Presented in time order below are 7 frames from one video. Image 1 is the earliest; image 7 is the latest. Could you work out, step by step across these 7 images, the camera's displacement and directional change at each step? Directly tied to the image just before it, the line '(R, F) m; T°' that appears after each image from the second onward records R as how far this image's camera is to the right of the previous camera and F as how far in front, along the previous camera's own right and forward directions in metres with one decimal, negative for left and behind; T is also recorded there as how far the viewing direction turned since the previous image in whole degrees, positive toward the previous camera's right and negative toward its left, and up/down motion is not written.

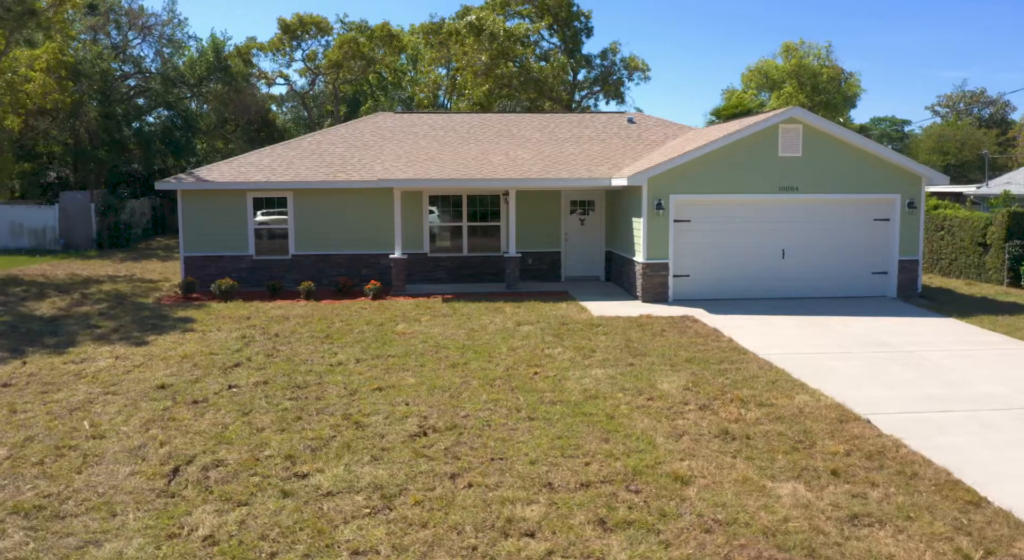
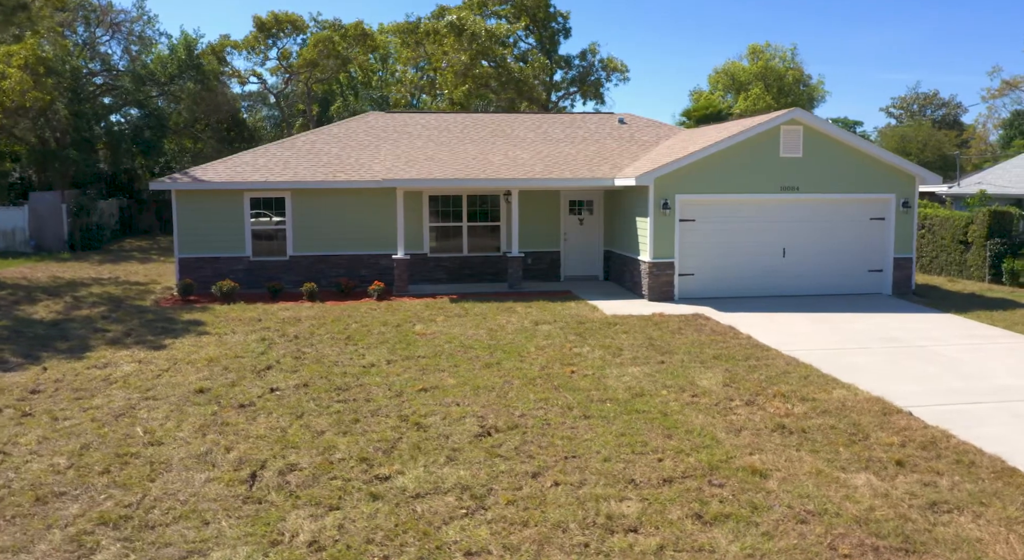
(-1.0, 0.0) m; +3°
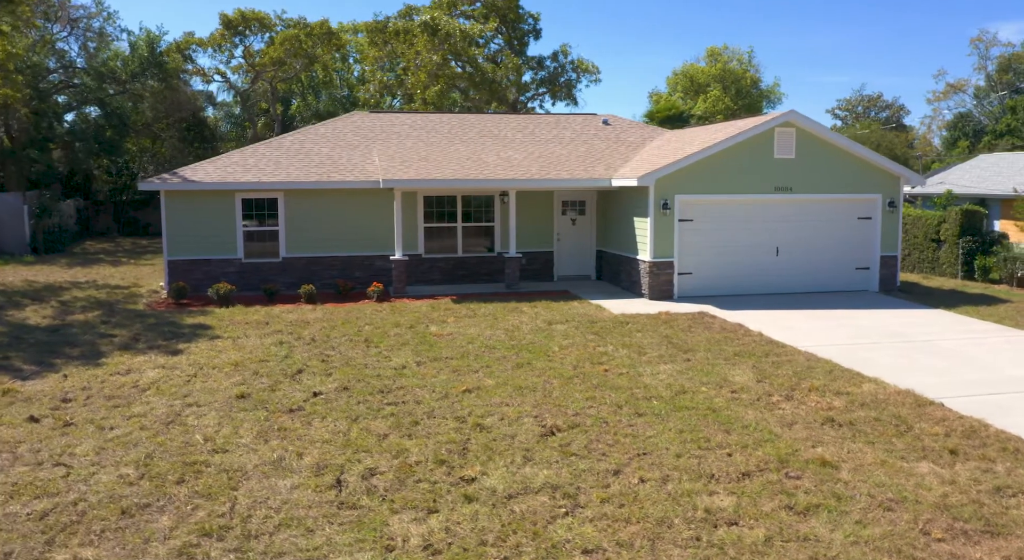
(-1.1, 0.0) m; +4°
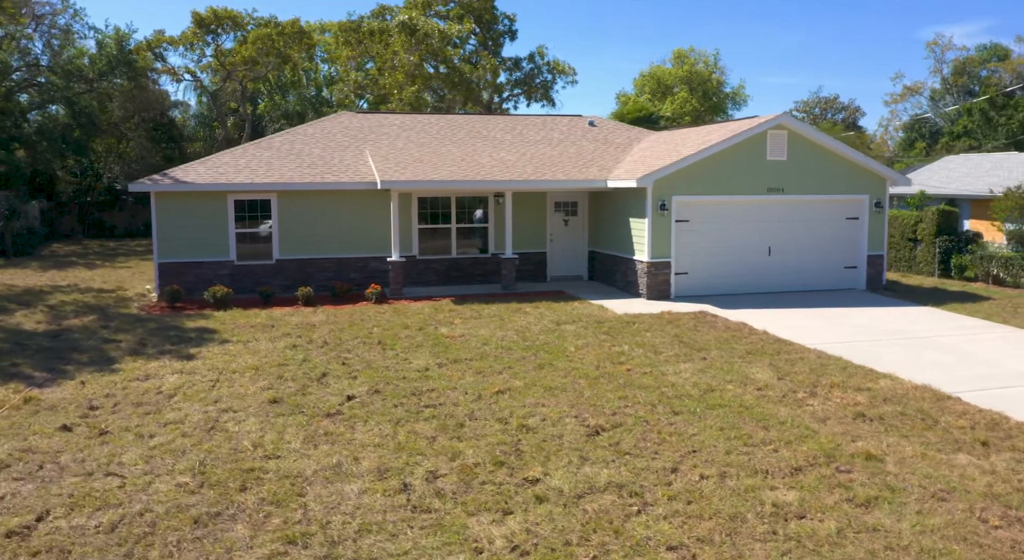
(-0.9, 0.0) m; +3°
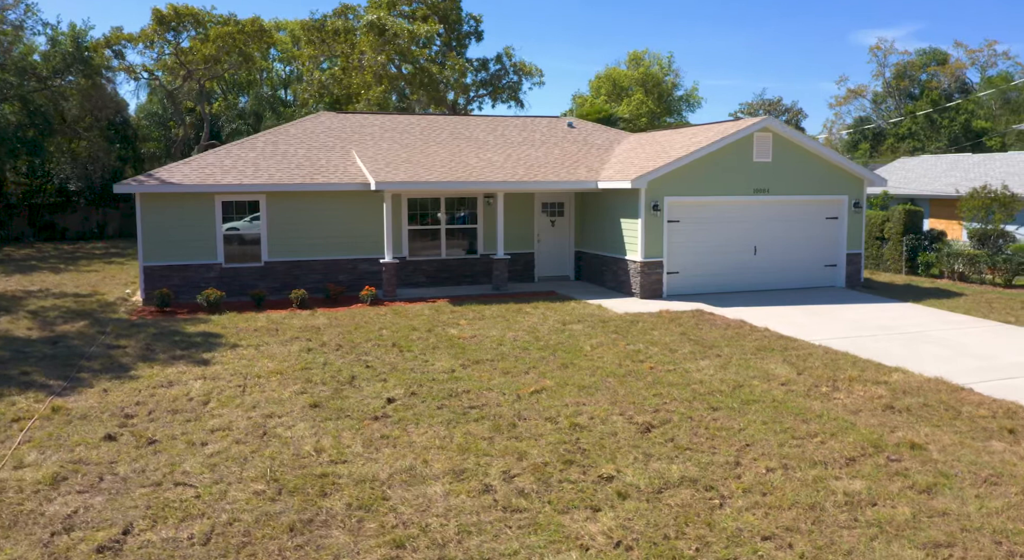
(-1.1, 0.0) m; +4°
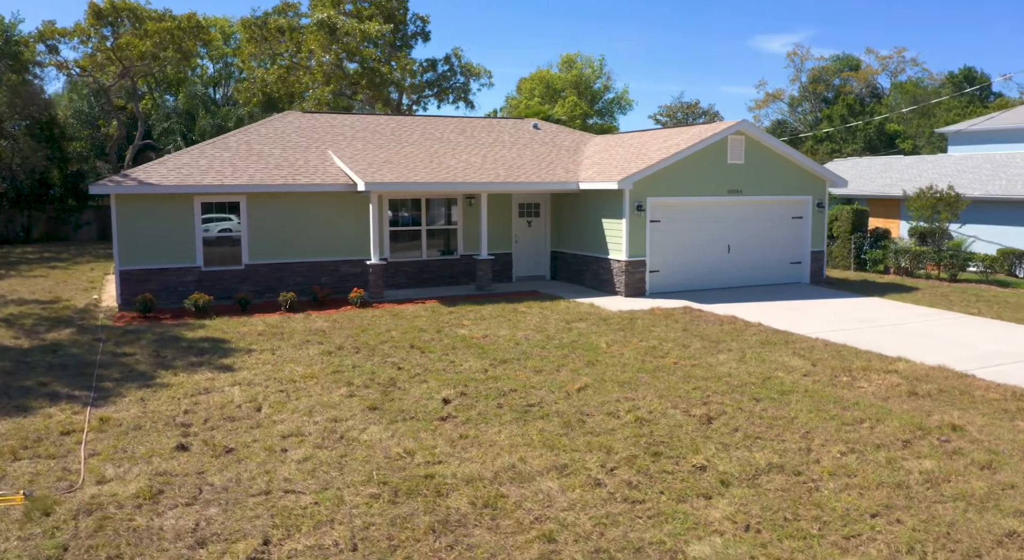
(-1.6, 0.0) m; +6°
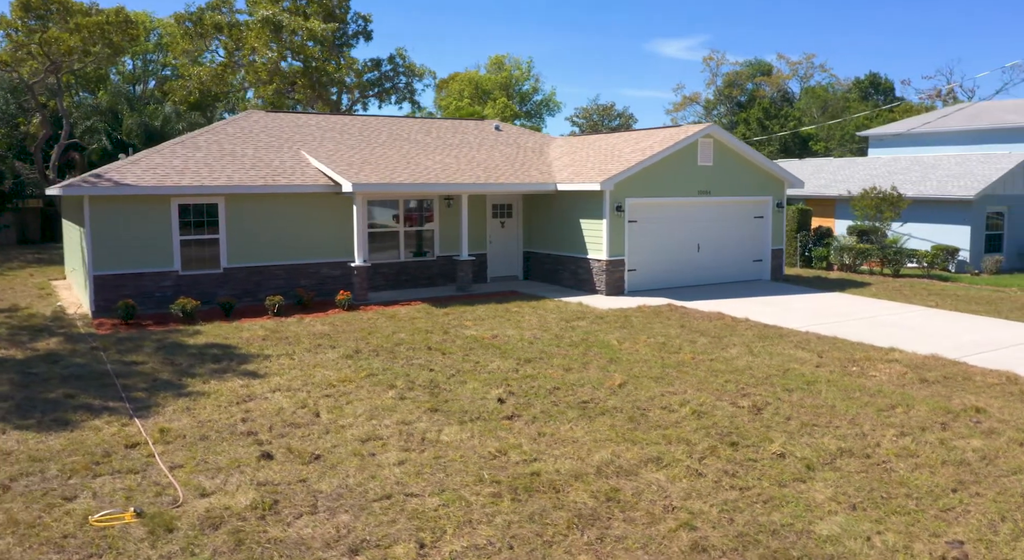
(-1.6, 0.0) m; +7°
